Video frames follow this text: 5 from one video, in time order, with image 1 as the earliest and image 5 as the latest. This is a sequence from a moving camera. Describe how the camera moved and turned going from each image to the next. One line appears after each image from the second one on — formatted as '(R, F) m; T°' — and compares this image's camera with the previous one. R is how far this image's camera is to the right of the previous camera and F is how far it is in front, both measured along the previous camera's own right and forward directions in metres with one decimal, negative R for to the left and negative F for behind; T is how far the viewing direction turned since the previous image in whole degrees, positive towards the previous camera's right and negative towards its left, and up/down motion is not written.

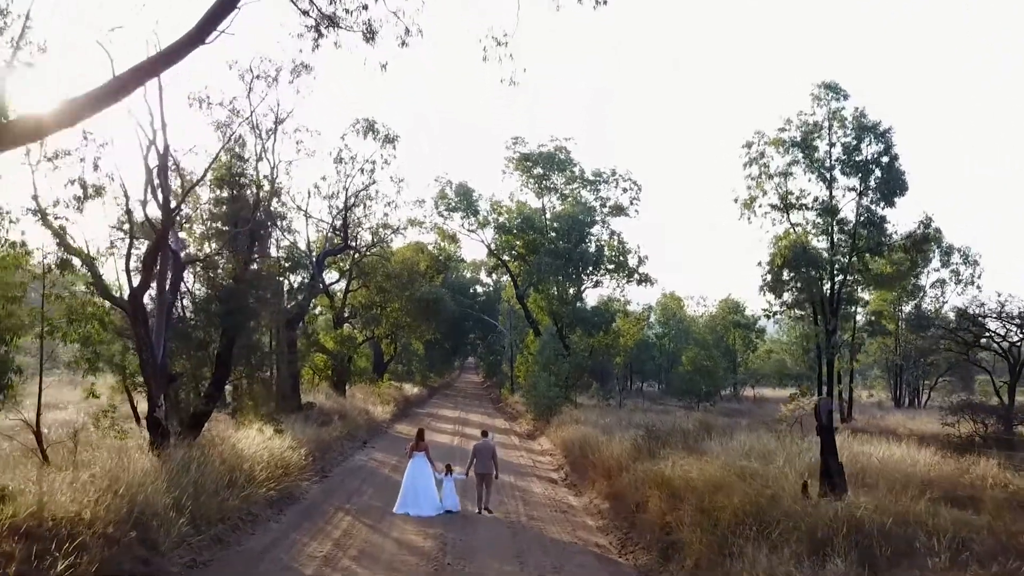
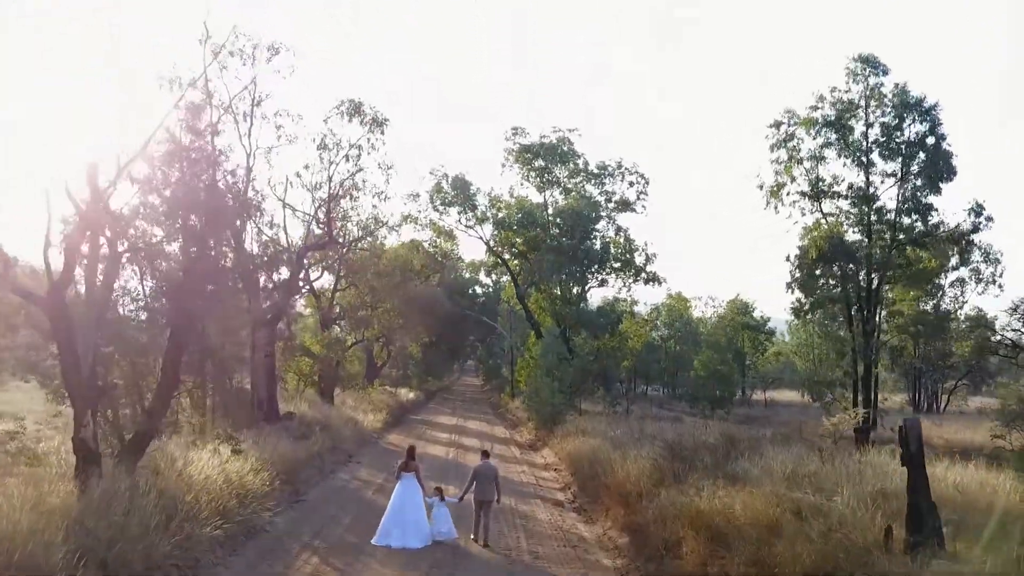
(0.0, +2.6) m; 0°
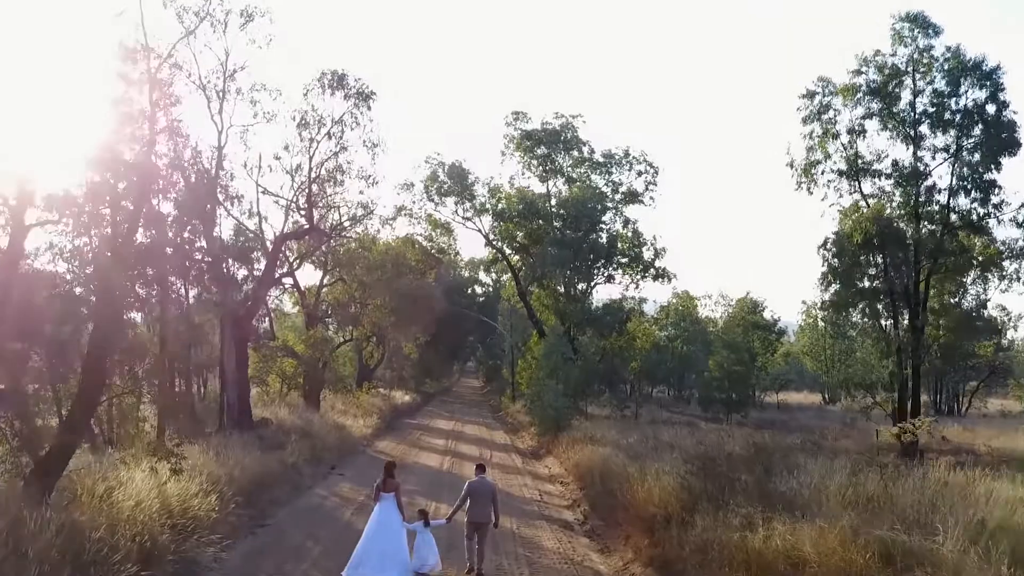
(0.0, +2.6) m; 0°
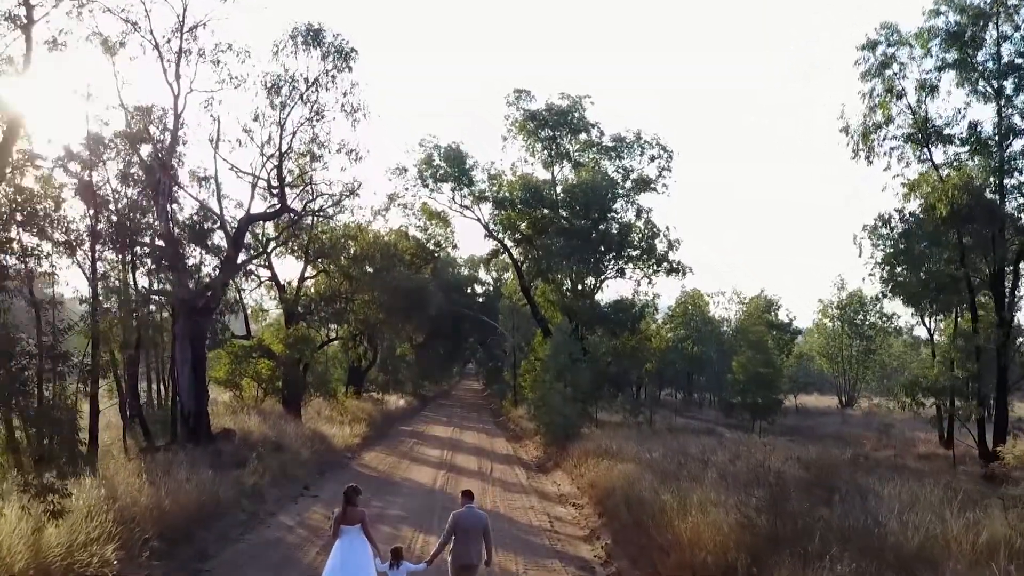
(-0.1, +3.3) m; 0°
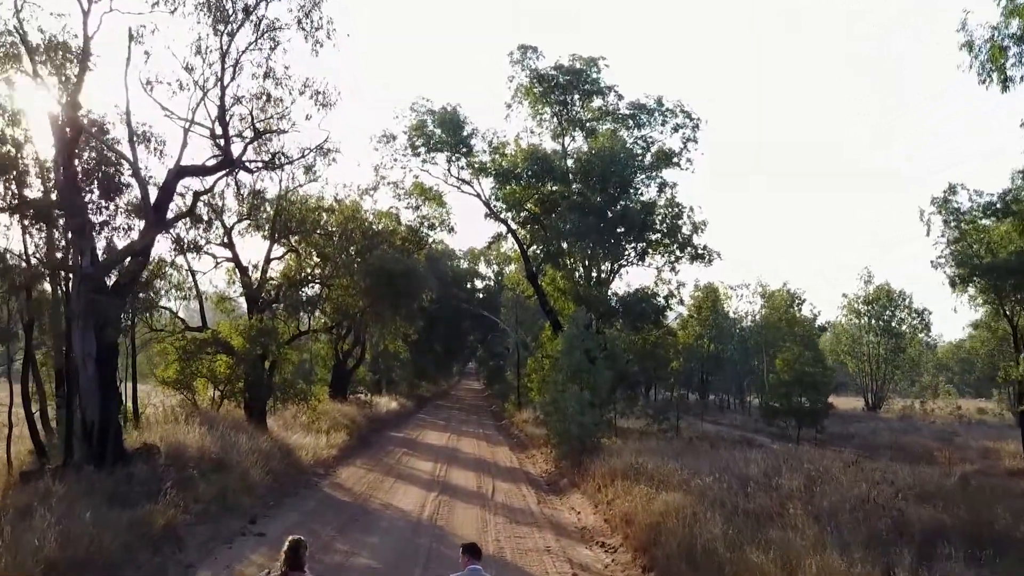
(-0.2, +4.6) m; 0°
